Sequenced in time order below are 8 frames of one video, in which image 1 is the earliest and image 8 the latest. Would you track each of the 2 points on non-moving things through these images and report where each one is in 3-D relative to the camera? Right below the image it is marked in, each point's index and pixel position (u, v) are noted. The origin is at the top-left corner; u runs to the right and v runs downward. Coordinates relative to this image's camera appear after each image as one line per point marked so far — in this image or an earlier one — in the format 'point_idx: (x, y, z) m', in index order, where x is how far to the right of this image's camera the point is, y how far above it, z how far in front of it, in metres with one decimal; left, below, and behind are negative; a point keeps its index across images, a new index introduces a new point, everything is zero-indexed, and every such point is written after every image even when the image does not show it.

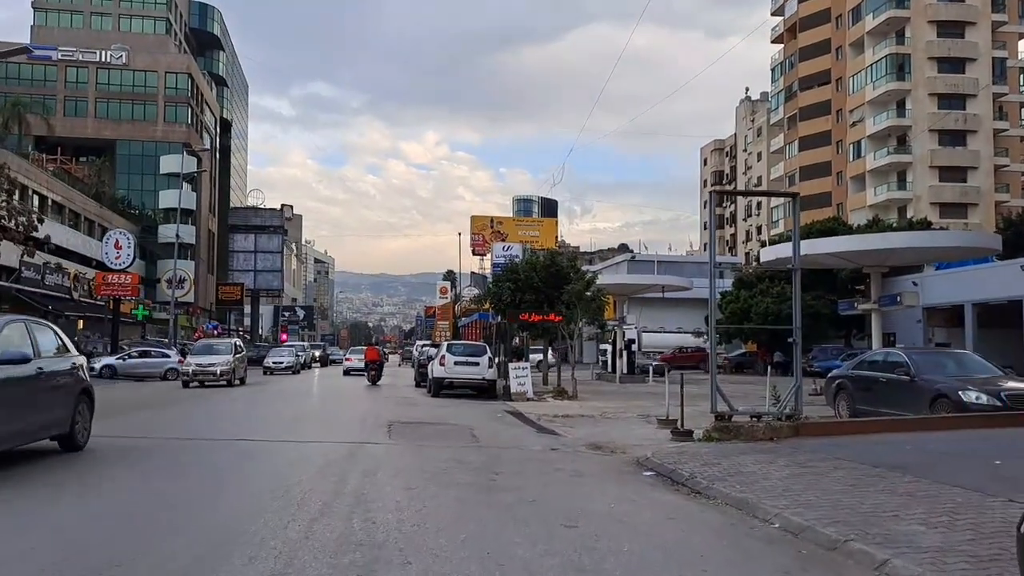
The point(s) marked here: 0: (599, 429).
0: (+1.8, -2.9, +18.7) m
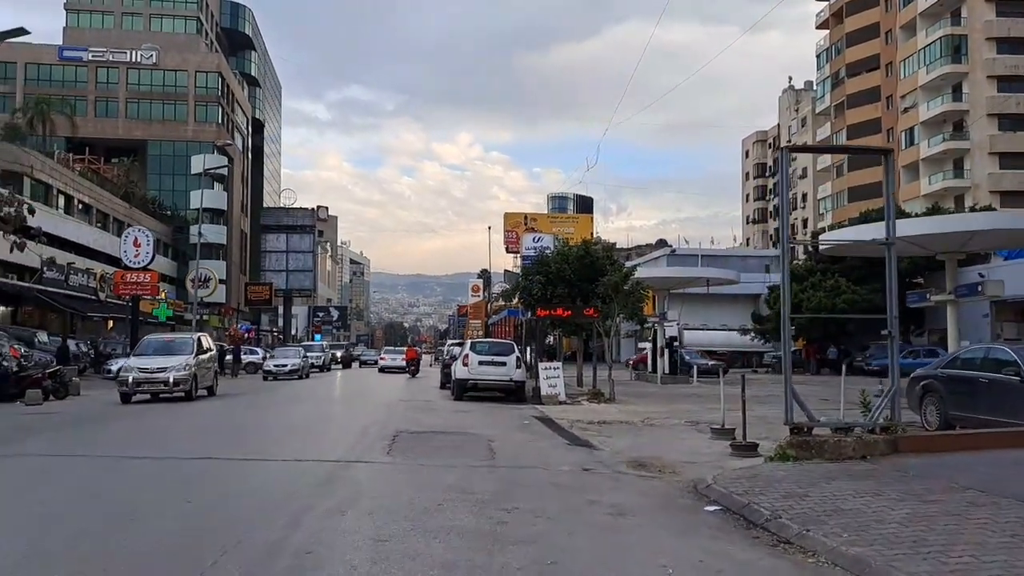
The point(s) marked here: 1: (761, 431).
0: (+2.3, -2.7, +16.0) m
1: (+4.9, -2.8, +17.8) m
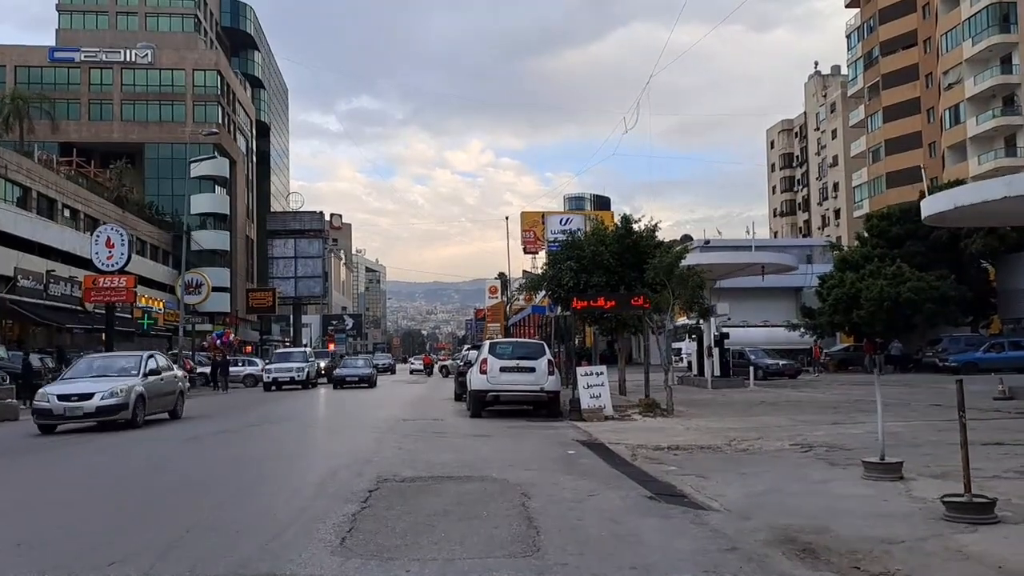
0: (+2.8, -2.2, +10.4) m
1: (+5.4, -2.3, +12.1) m
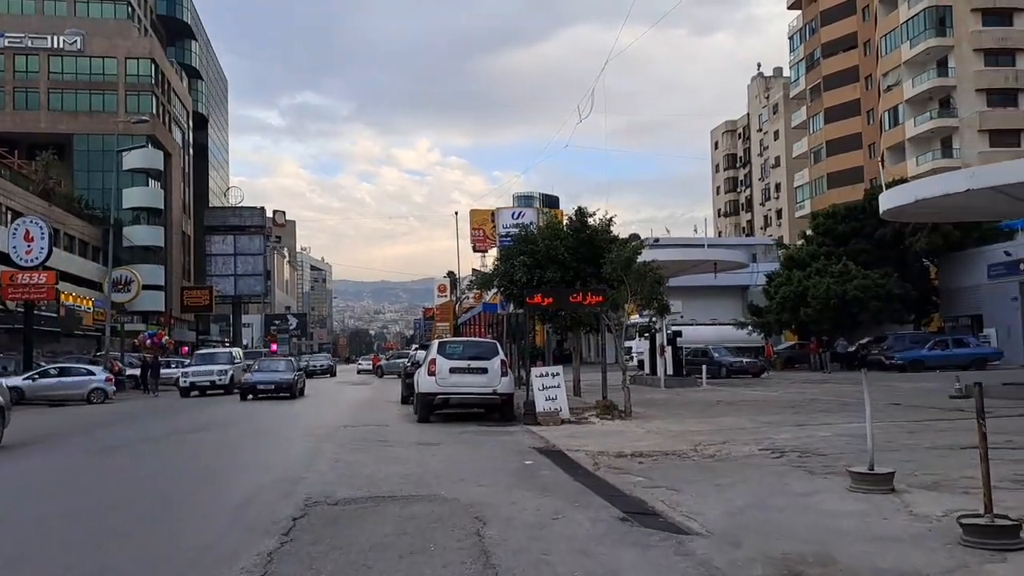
0: (+2.3, -2.1, +9.3) m
1: (+4.8, -2.2, +11.2) m
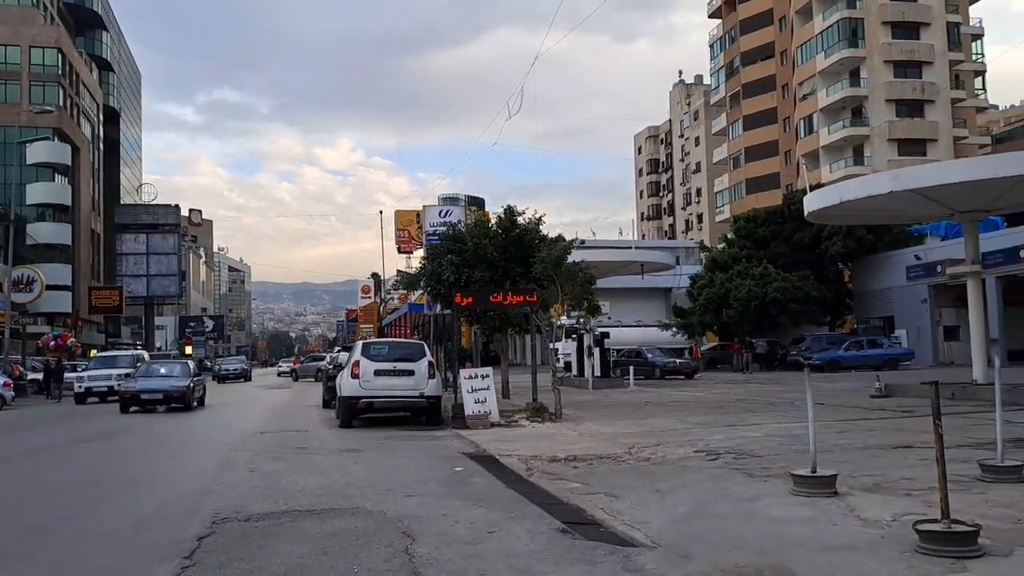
0: (+1.6, -2.1, +8.9) m
1: (+4.0, -2.2, +11.0) m
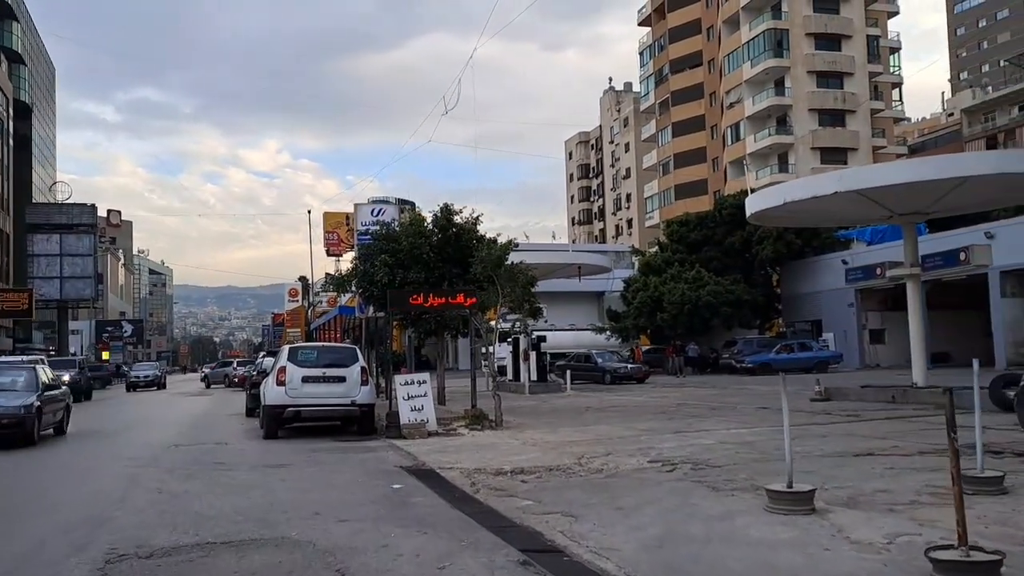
0: (+1.2, -2.1, +8.0) m
1: (+3.4, -2.2, +10.2) m
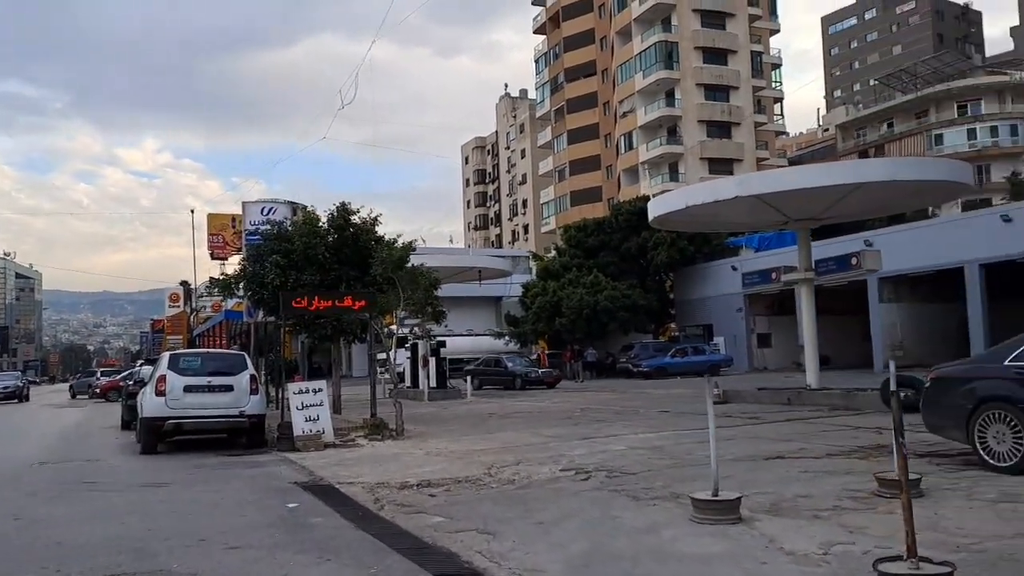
0: (+0.5, -2.1, +7.4) m
1: (+2.4, -2.2, +9.9) m
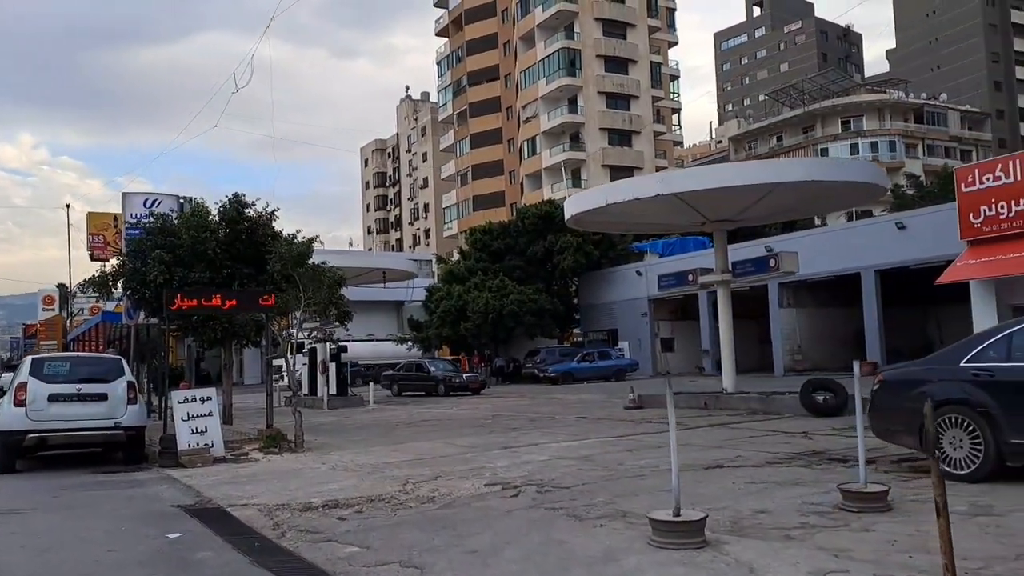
0: (0.0, -2.0, +6.2) m
1: (+1.6, -2.1, +8.9) m
